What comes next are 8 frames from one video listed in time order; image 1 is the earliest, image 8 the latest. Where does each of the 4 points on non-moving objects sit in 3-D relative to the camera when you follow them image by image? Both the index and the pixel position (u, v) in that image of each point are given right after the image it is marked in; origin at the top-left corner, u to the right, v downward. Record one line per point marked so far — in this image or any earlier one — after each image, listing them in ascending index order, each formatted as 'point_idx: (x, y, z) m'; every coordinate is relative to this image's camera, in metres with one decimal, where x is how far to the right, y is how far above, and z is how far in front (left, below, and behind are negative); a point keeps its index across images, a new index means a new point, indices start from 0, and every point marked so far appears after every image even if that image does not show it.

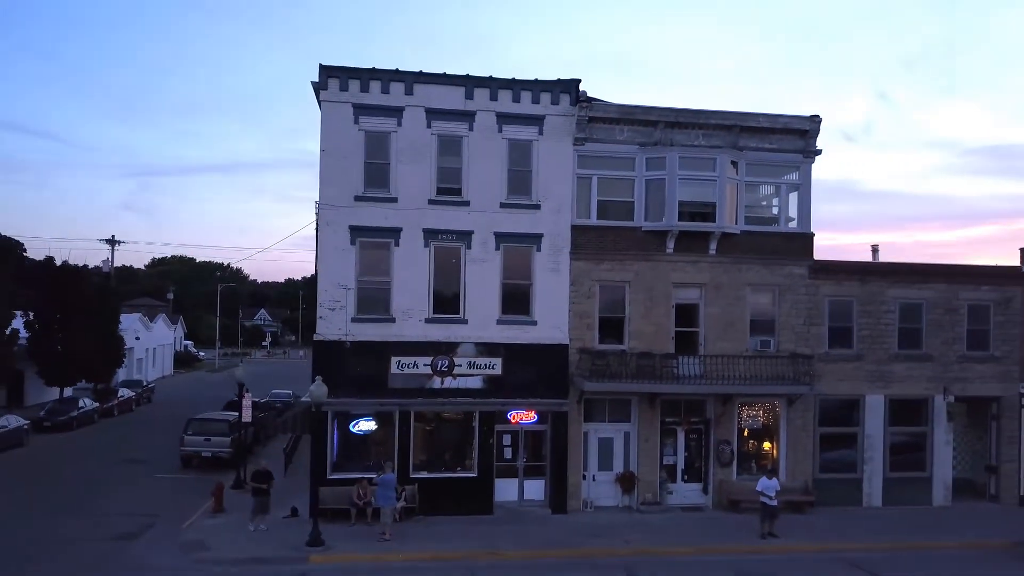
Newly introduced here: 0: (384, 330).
0: (-2.0, -0.6, +17.0) m
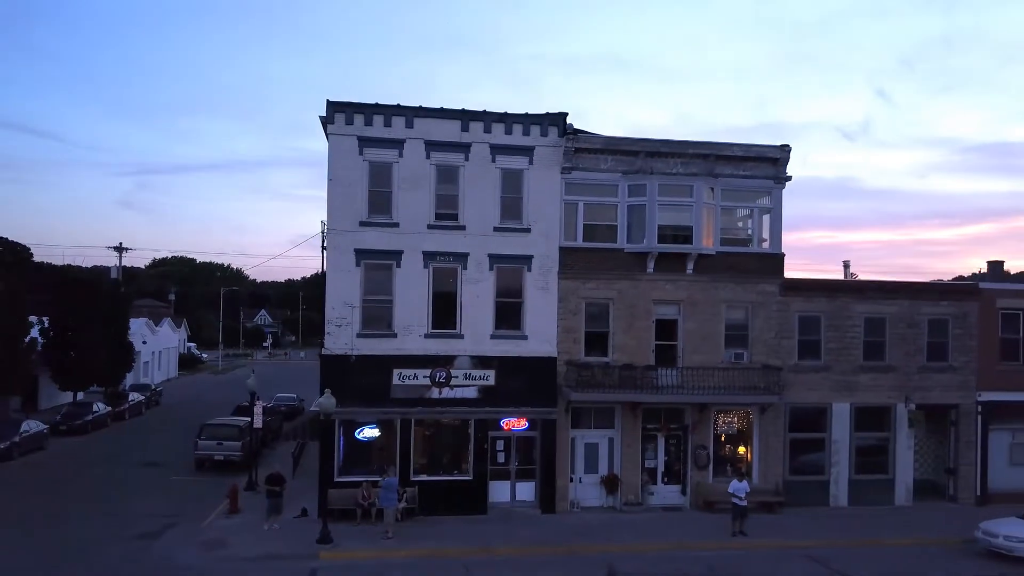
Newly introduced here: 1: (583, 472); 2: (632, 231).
0: (-2.1, -0.9, +18.4) m
1: (+1.3, -3.2, +19.1) m
2: (+2.1, +1.0, +19.4) m
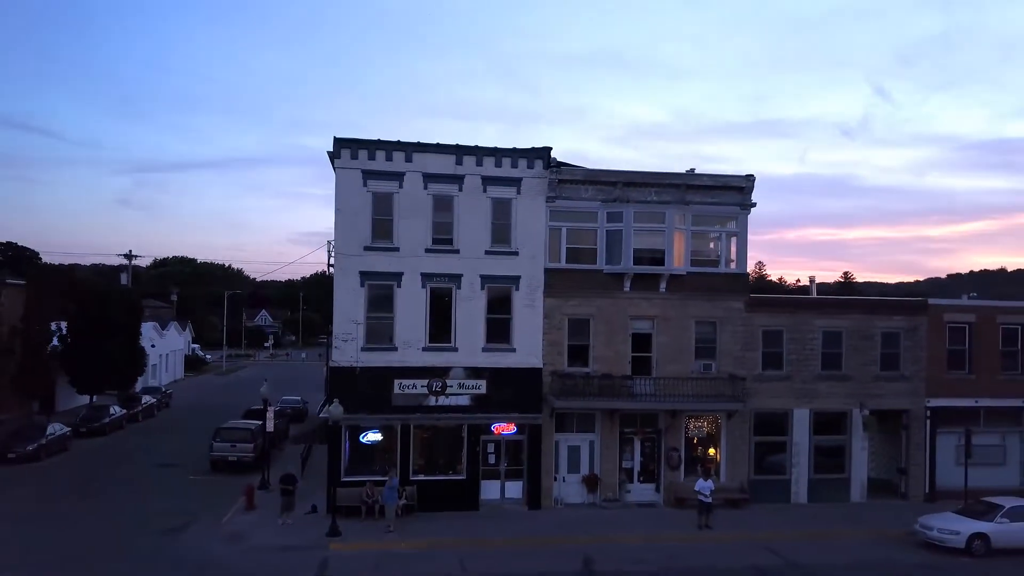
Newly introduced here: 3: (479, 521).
0: (-2.3, -1.3, +20.4) m
1: (+1.1, -3.6, +21.1) m
2: (+1.9, +0.7, +21.4) m
3: (-0.6, -4.2, +19.5) m
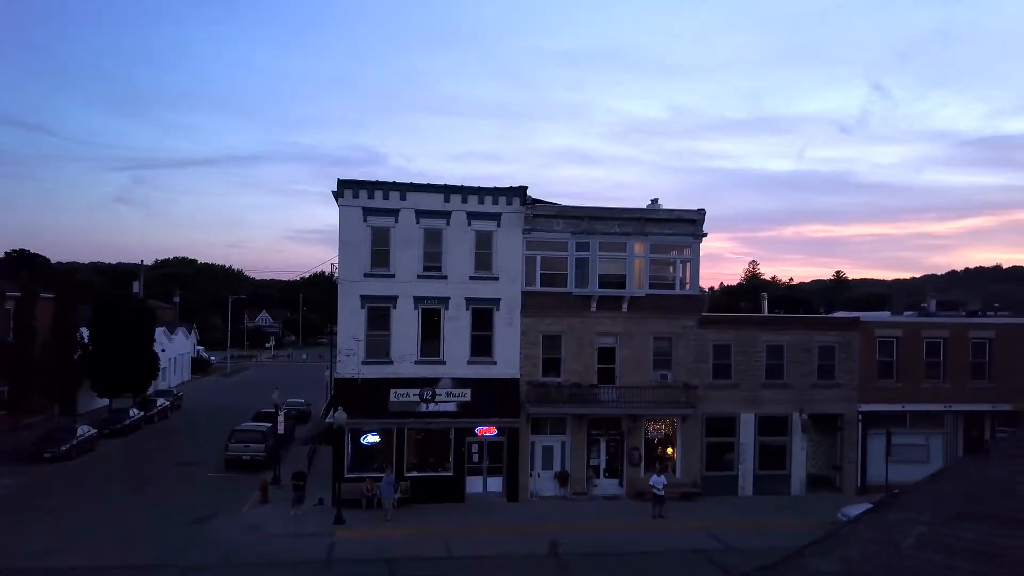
0: (-2.7, -1.8, +23.5) m
1: (+0.7, -4.0, +24.2) m
2: (+1.5, +0.3, +24.5) m
3: (-1.0, -4.6, +22.6) m
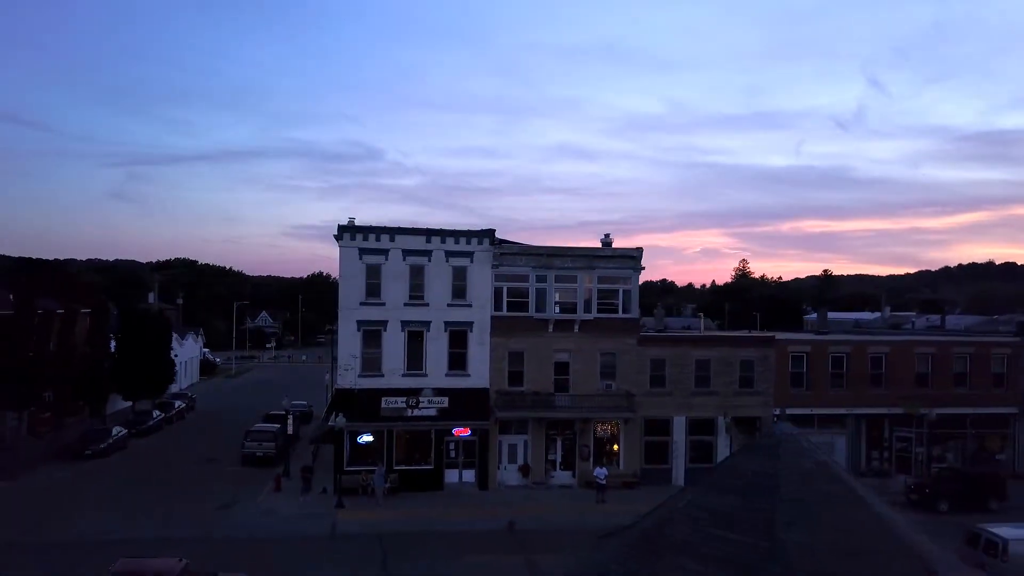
0: (-3.5, -2.4, +28.5) m
1: (-0.1, -4.7, +29.2) m
2: (+0.7, -0.4, +29.5) m
3: (-1.8, -5.3, +27.6) m
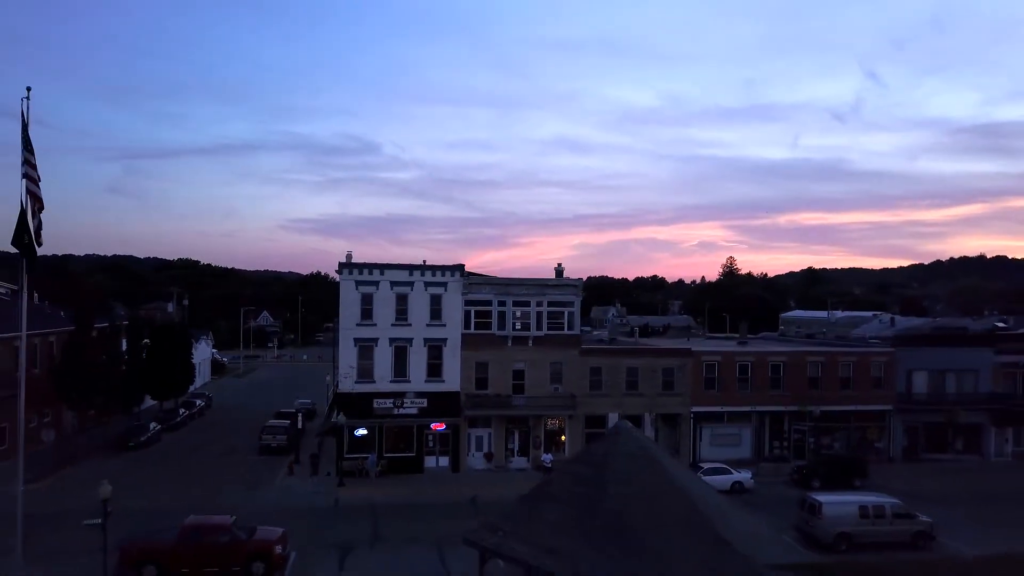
0: (-4.6, -3.2, +35.8) m
1: (-1.3, -5.5, +36.5) m
2: (-0.4, -1.2, +36.8) m
3: (-2.9, -6.1, +34.9) m
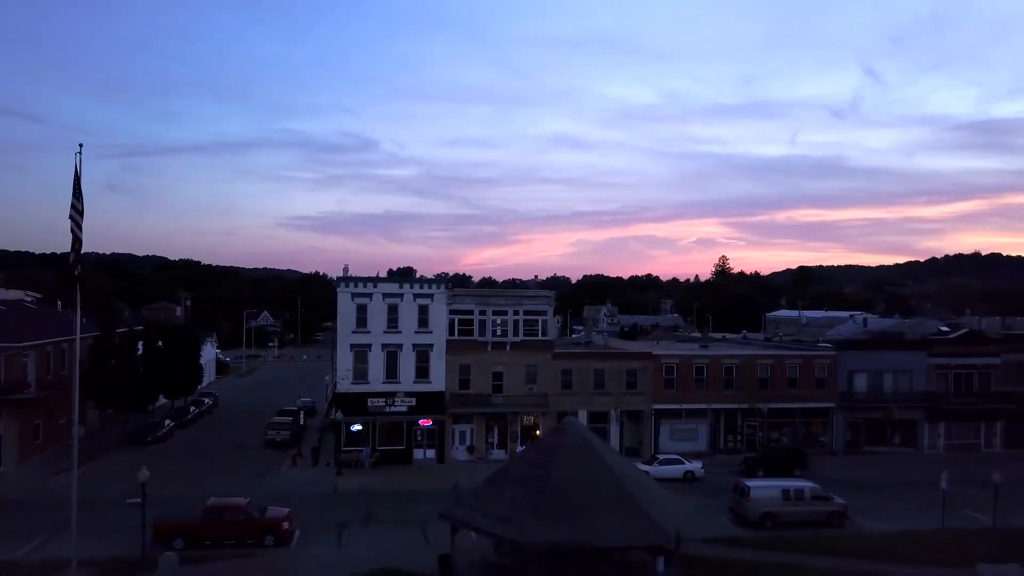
0: (-5.4, -3.7, +40.2) m
1: (-2.0, -5.9, +40.9) m
2: (-1.2, -1.6, +41.2) m
3: (-3.7, -6.5, +39.3) m
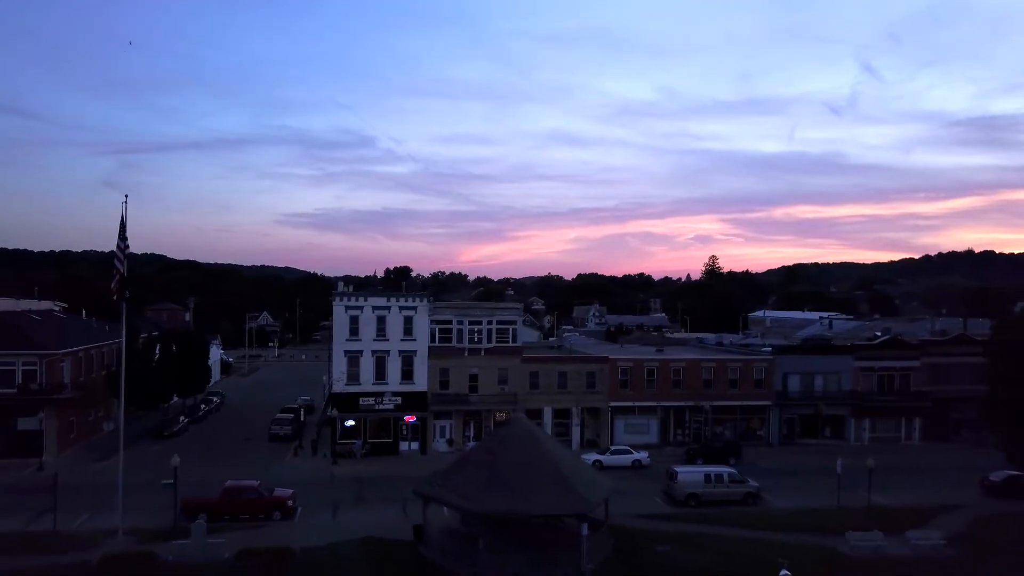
0: (-6.6, -4.2, +46.2) m
1: (-3.2, -6.5, +46.9) m
2: (-2.4, -2.2, +47.2) m
3: (-4.8, -7.1, +45.3) m
